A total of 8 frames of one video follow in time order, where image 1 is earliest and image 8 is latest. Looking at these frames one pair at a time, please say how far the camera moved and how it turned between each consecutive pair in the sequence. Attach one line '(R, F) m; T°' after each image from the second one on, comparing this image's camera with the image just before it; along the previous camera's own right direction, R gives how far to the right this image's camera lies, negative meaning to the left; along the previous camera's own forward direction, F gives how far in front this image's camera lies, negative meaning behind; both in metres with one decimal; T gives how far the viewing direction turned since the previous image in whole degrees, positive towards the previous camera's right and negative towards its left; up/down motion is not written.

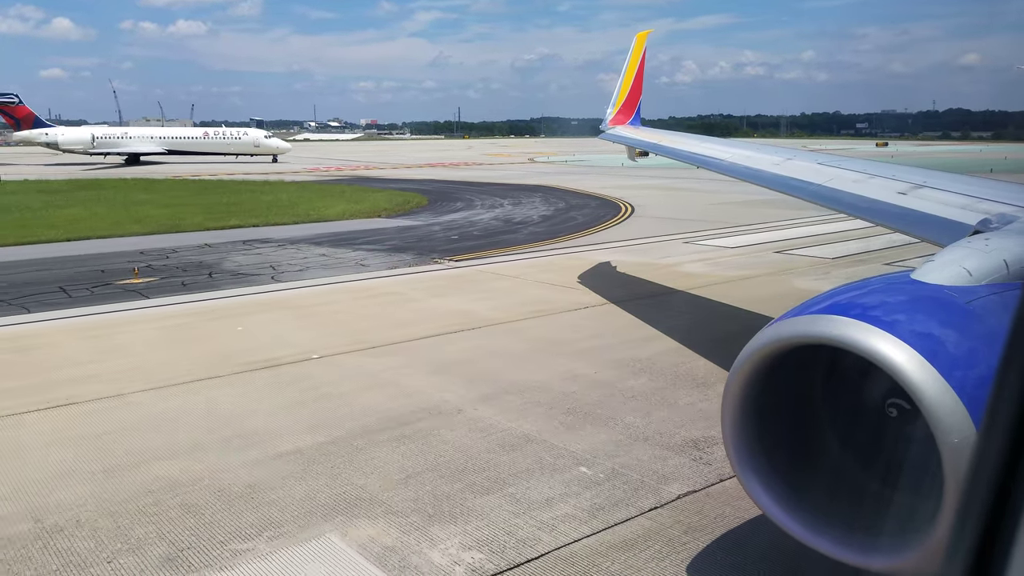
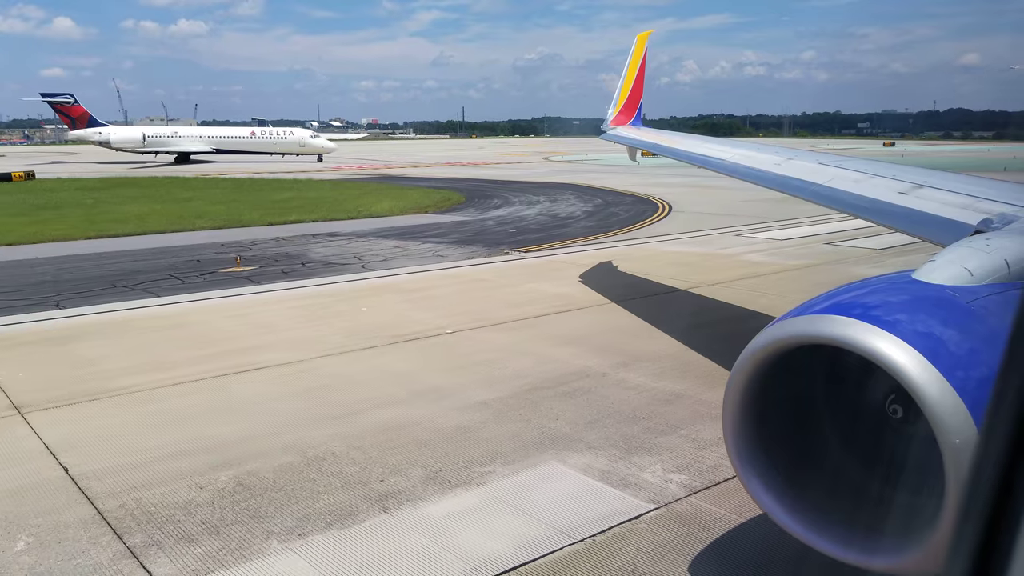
(-1.5, -1.0) m; 0°
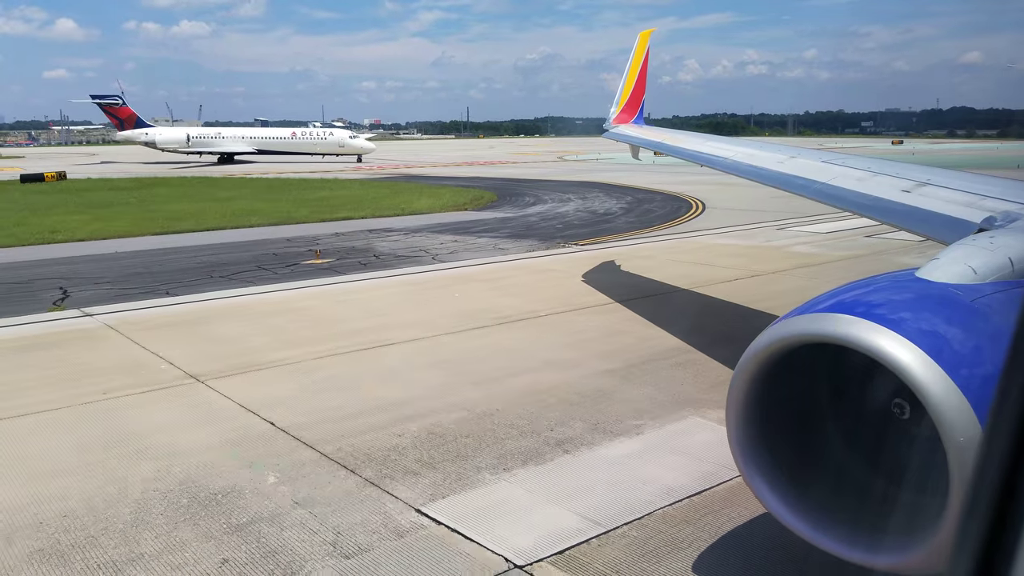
(-1.3, -1.0) m; 0°
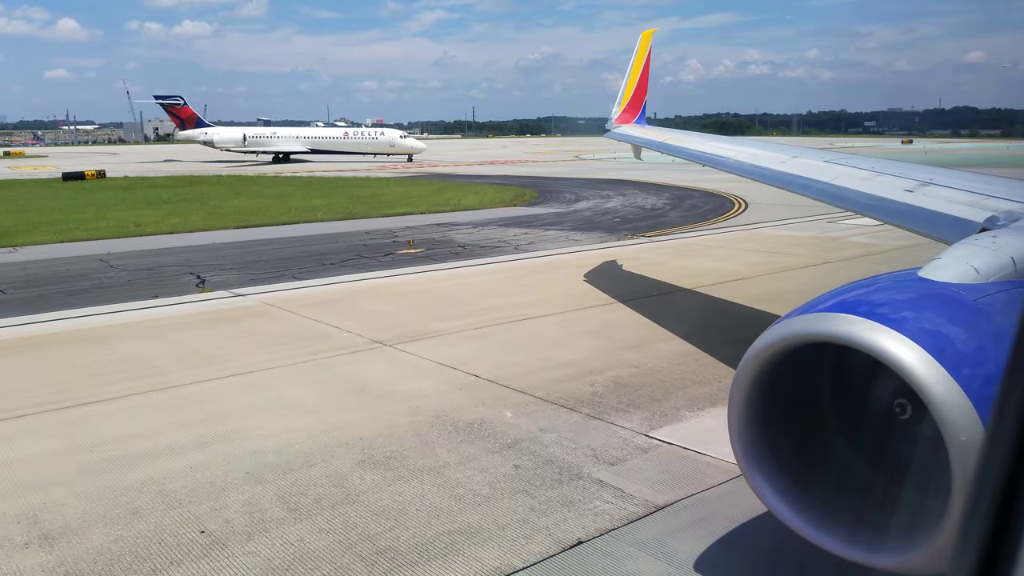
(-1.8, -1.3) m; 0°
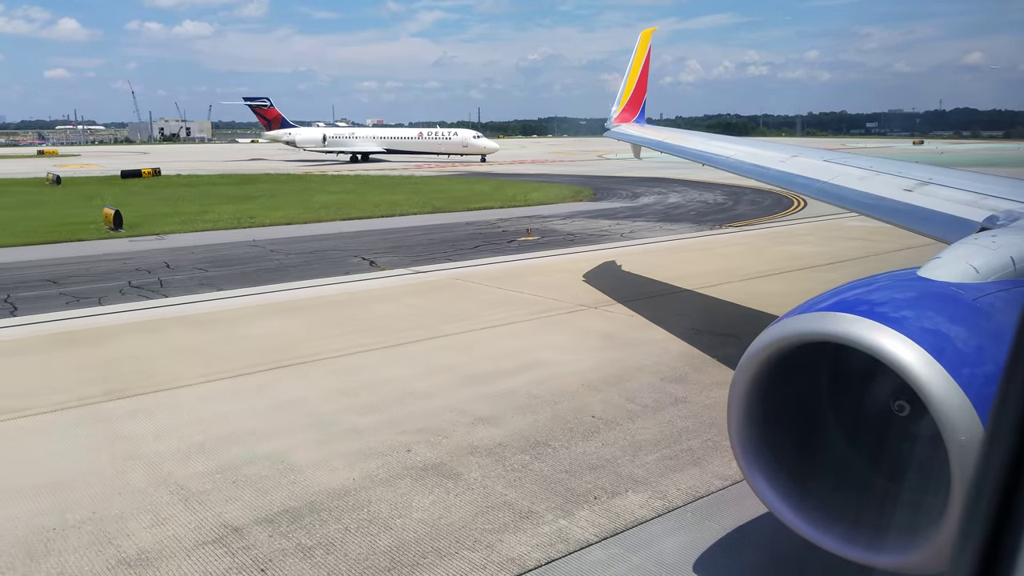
(-2.9, -2.0) m; 0°
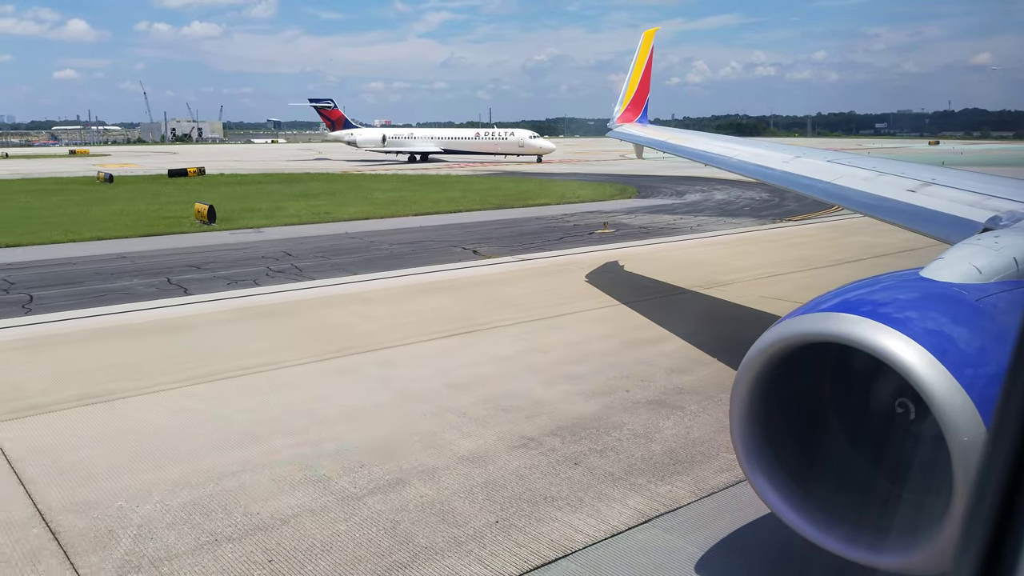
(-2.1, -1.5) m; 0°
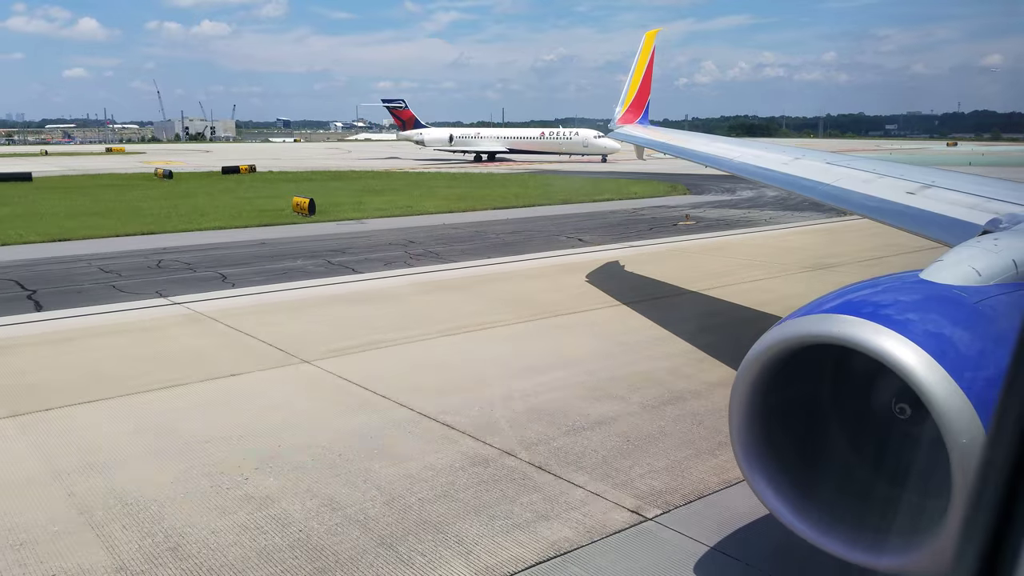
(-2.6, -1.9) m; 0°
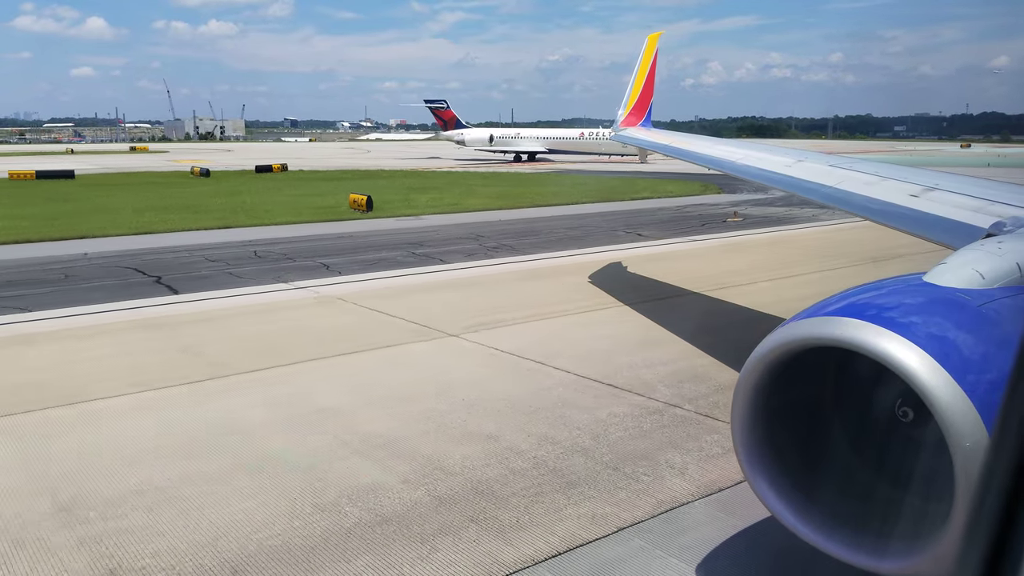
(-1.7, -1.2) m; 0°
